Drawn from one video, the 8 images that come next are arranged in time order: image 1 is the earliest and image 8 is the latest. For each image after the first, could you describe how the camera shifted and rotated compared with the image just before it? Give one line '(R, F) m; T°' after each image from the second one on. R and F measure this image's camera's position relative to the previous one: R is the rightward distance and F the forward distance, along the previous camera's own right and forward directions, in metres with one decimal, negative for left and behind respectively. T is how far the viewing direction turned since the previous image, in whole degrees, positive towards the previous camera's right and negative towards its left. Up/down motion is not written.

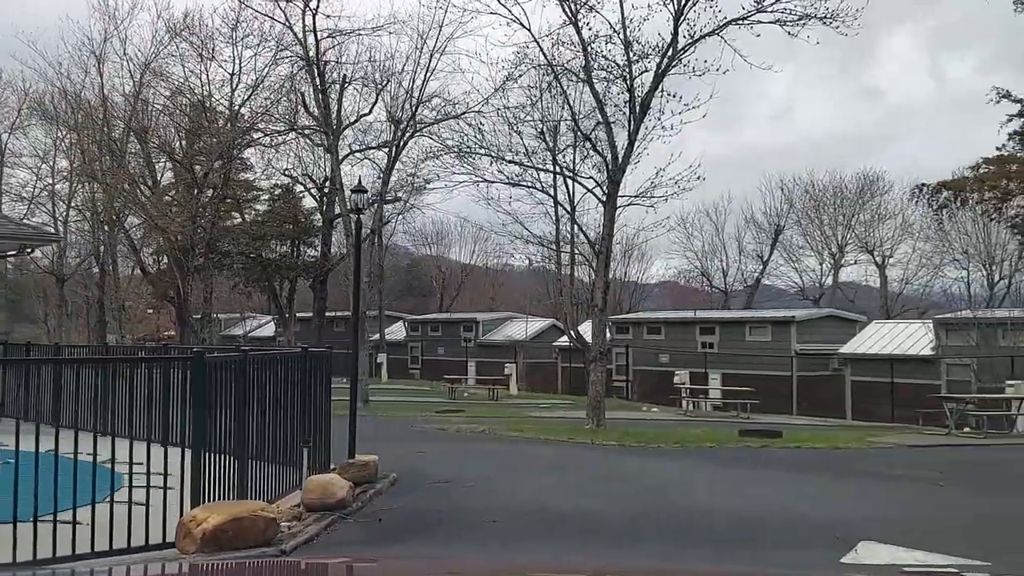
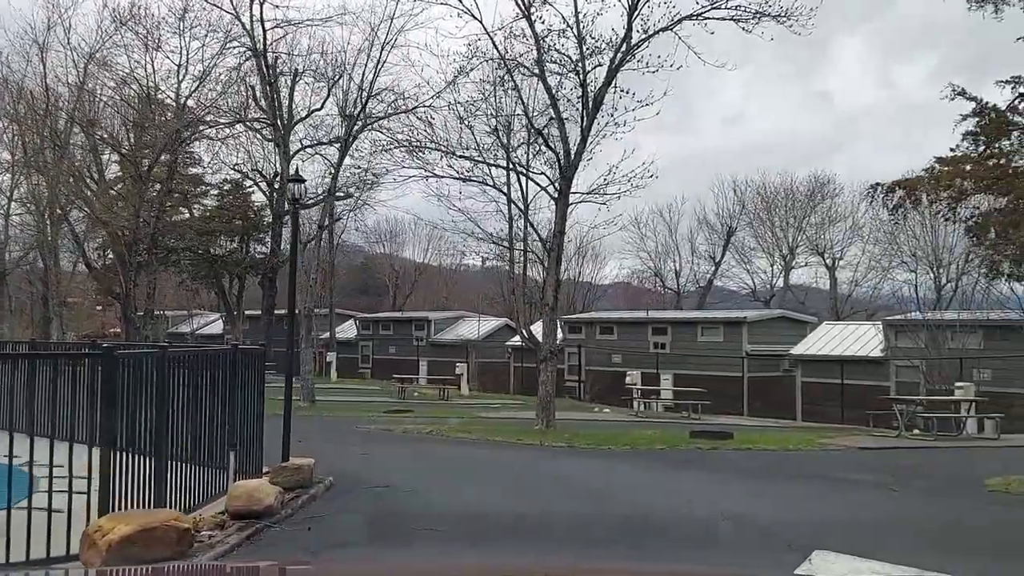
(+0.1, +0.4) m; +3°
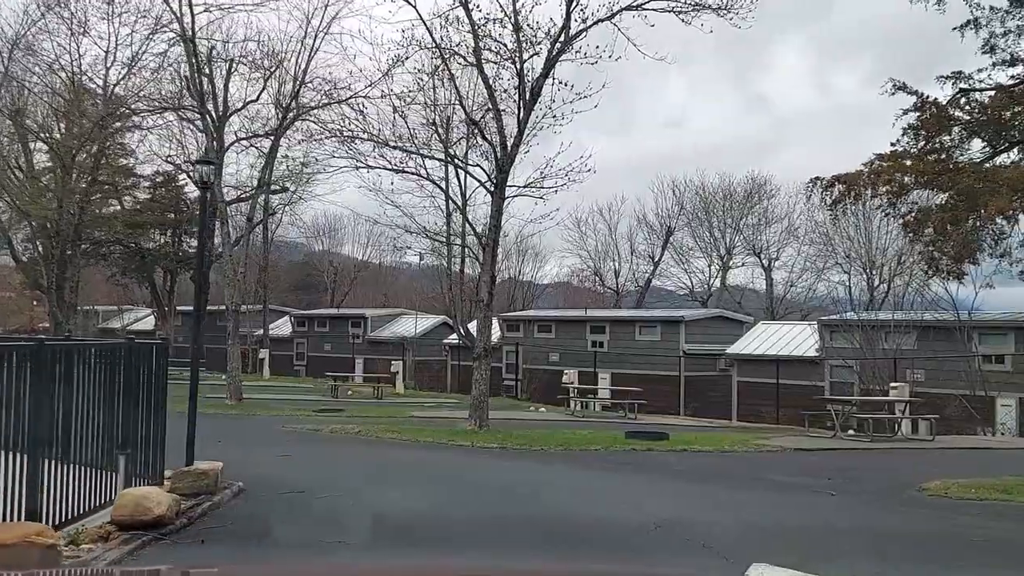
(+0.1, +0.5) m; +3°
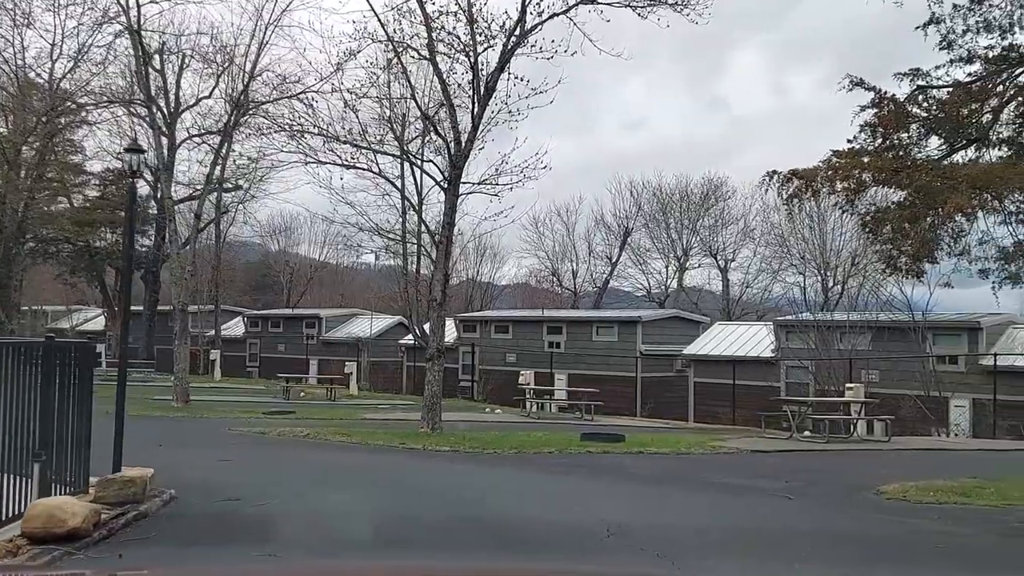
(+0.1, +0.3) m; +2°
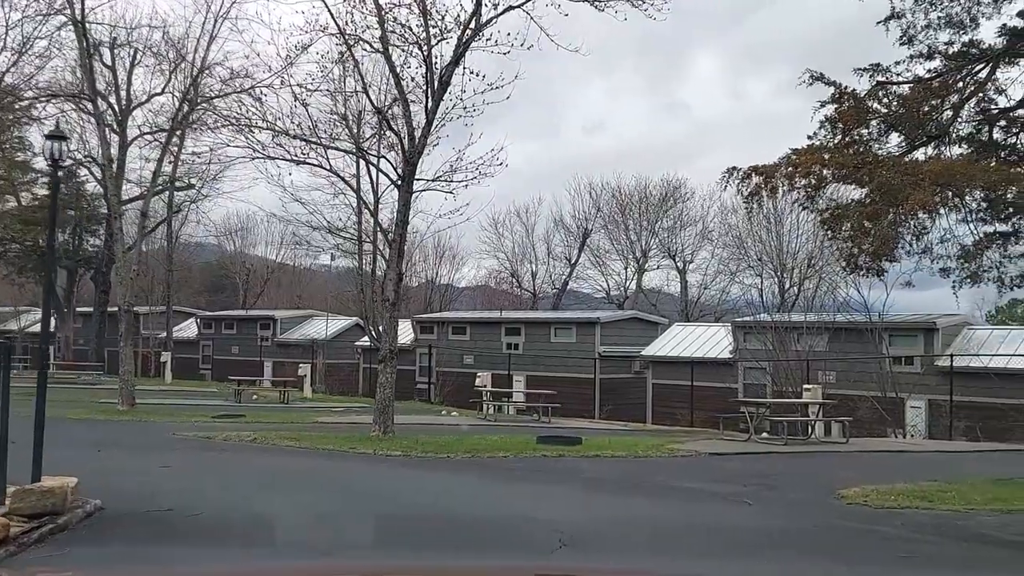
(+0.1, +0.4) m; +2°
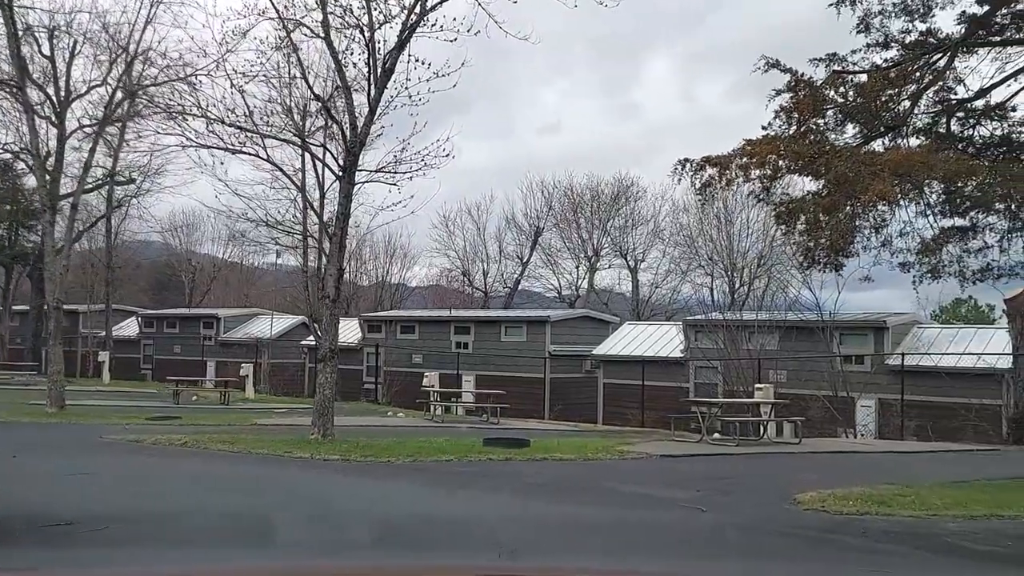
(+0.1, +0.5) m; +3°
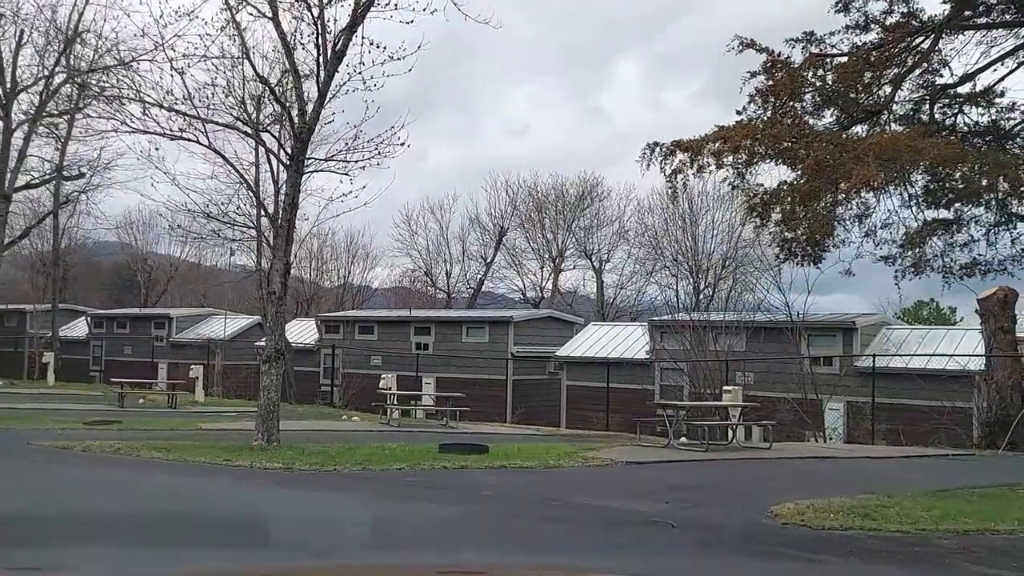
(+0.1, +0.8) m; +2°
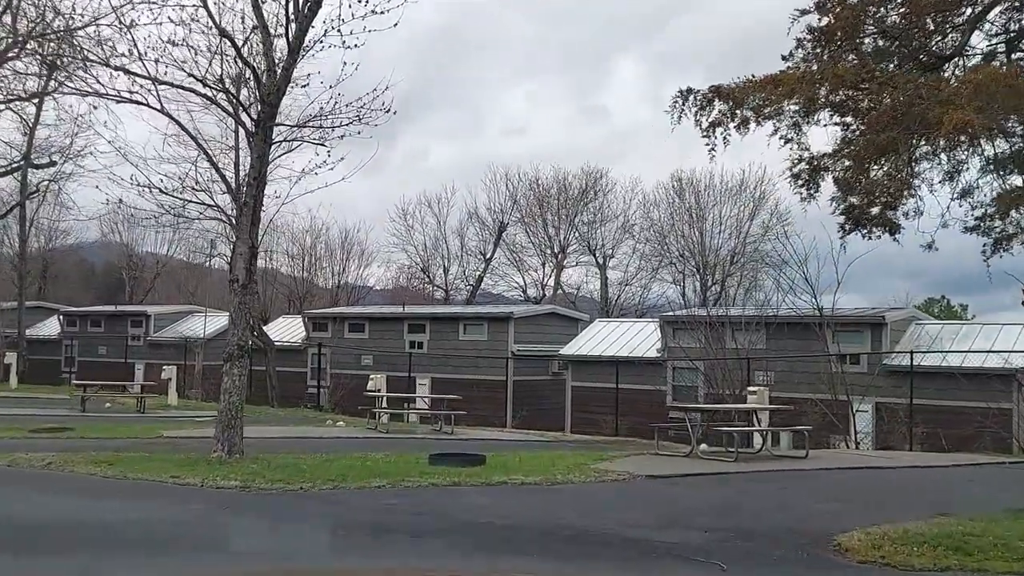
(0.0, +1.8) m; 0°
